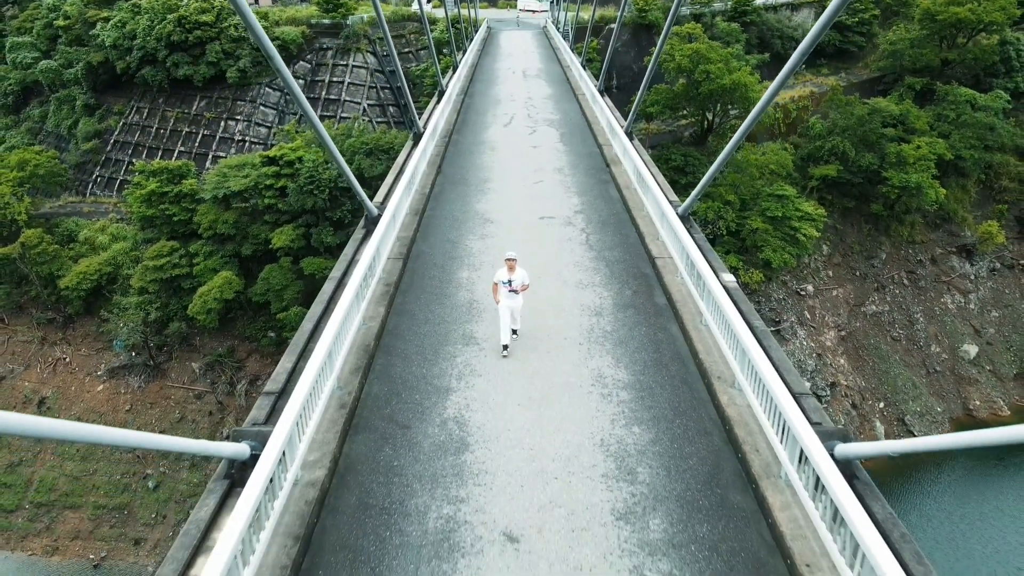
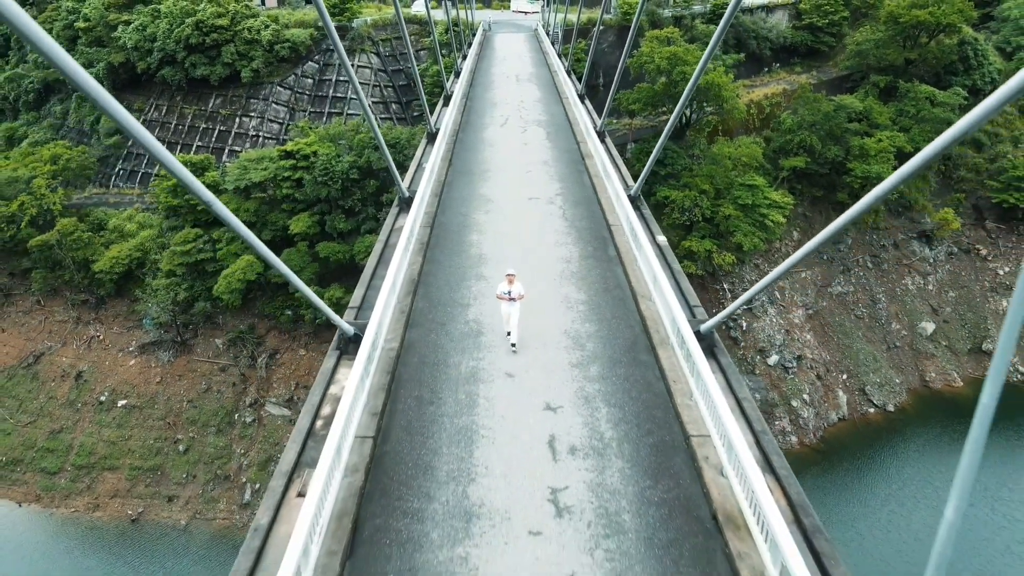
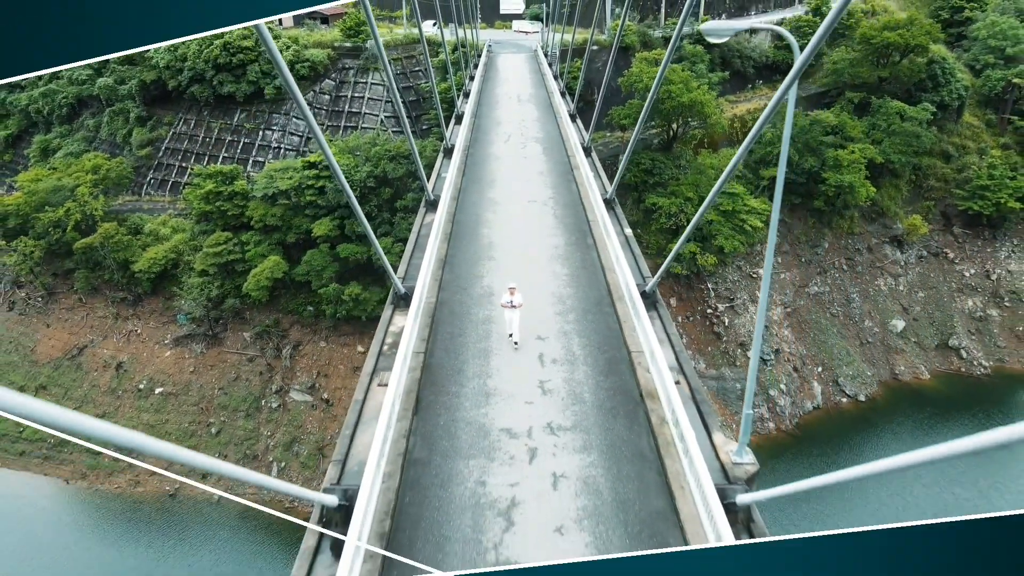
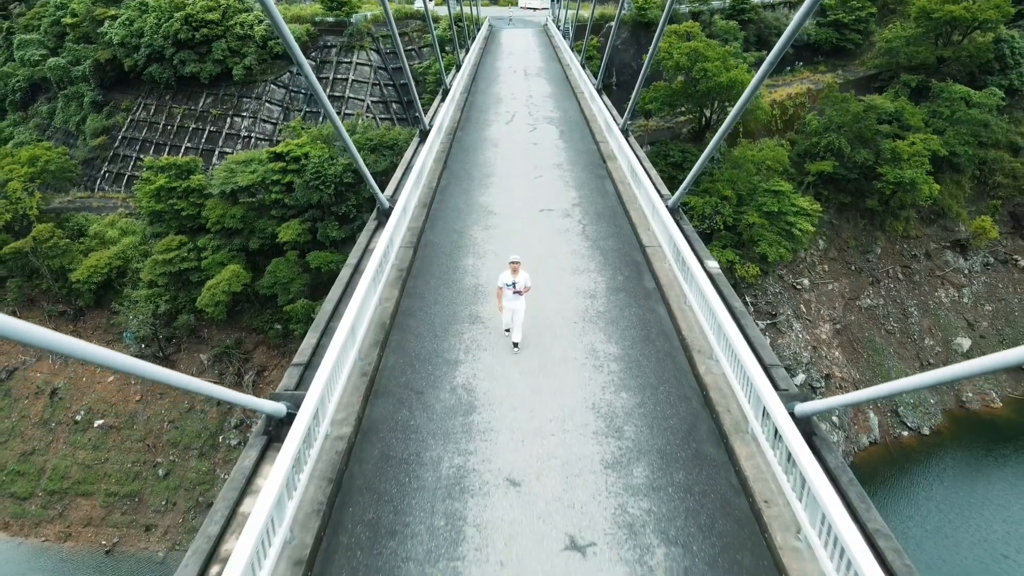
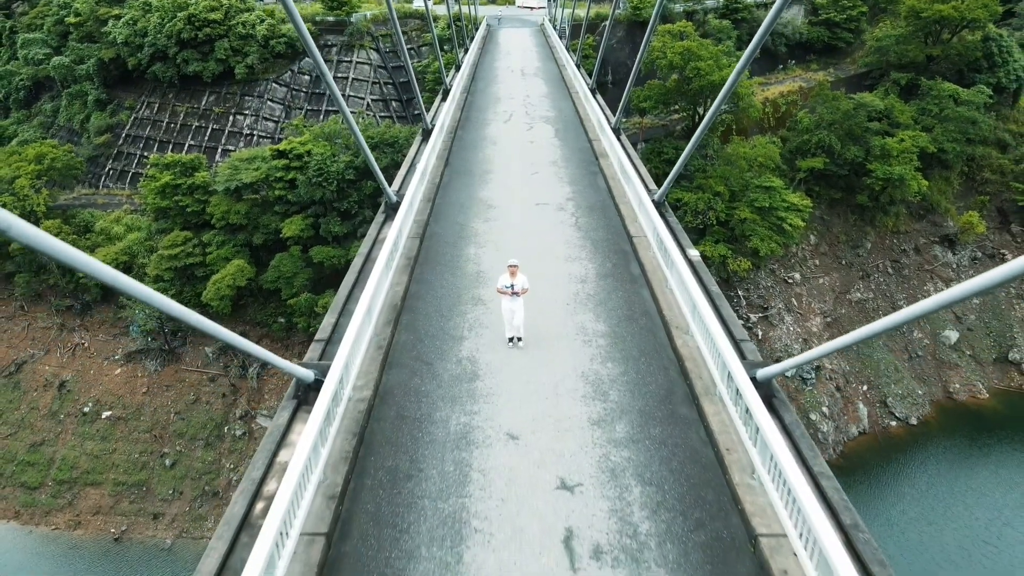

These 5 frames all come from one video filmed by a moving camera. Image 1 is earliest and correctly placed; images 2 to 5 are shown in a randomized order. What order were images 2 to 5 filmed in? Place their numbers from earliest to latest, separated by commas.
4, 5, 2, 3
